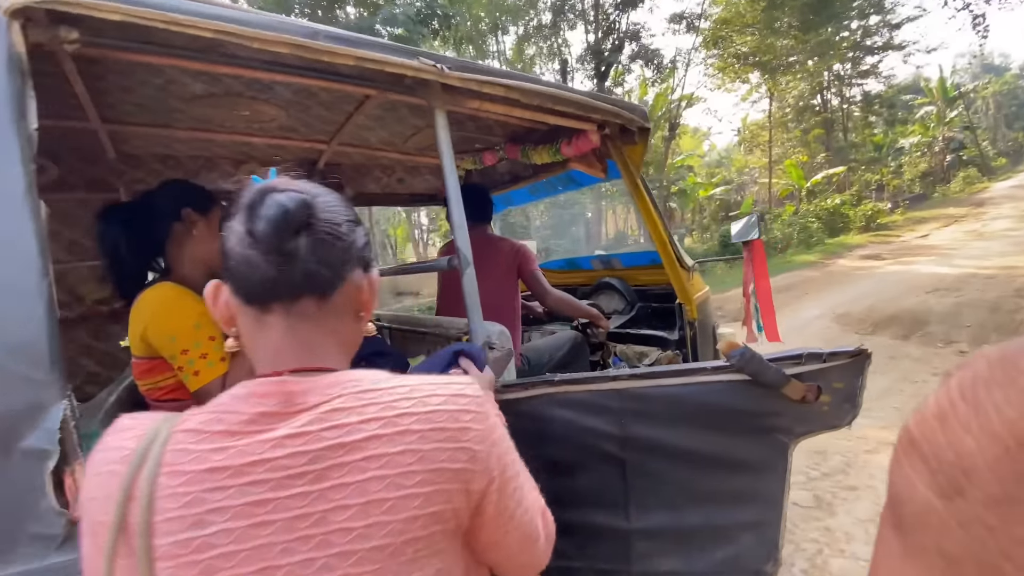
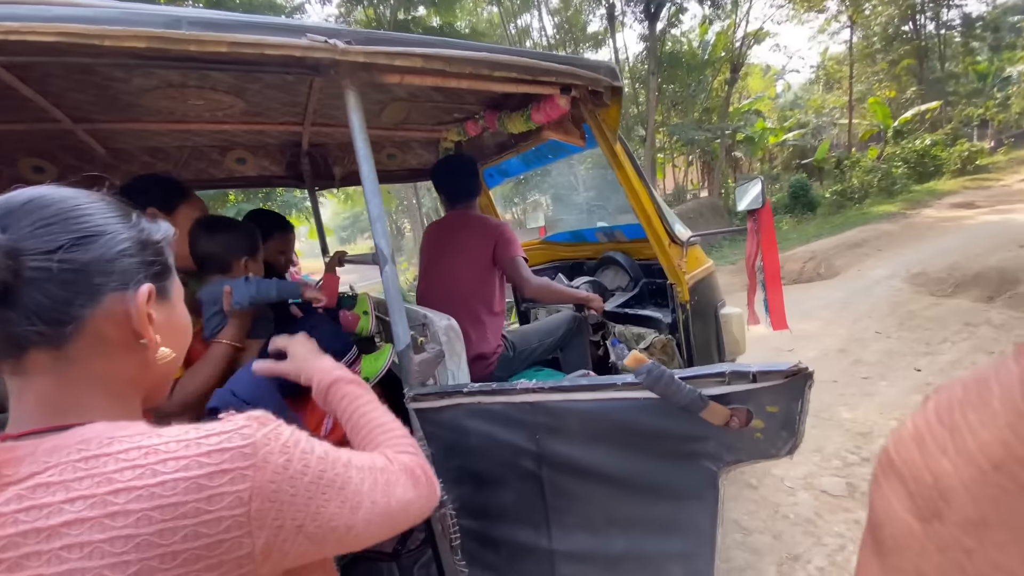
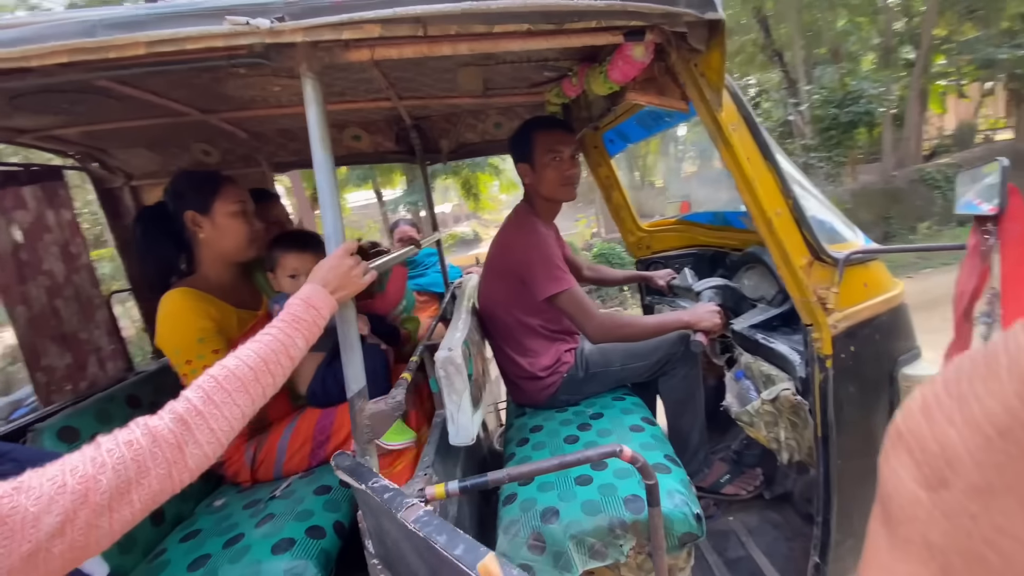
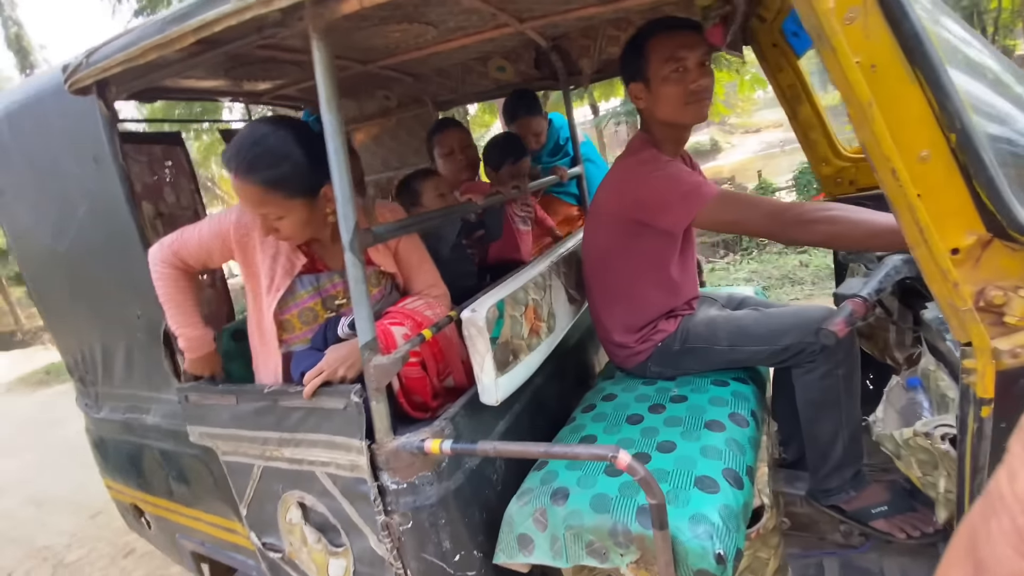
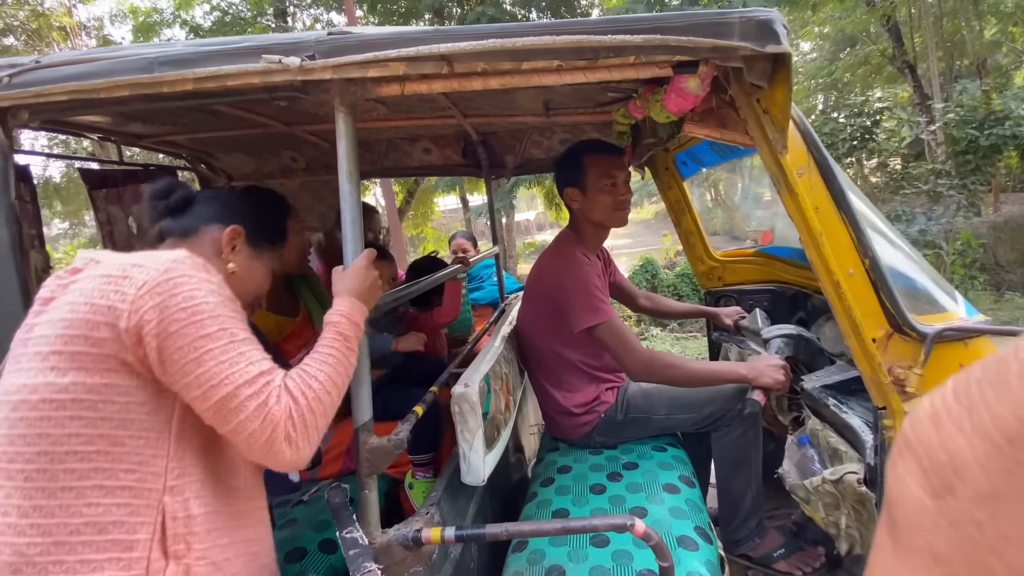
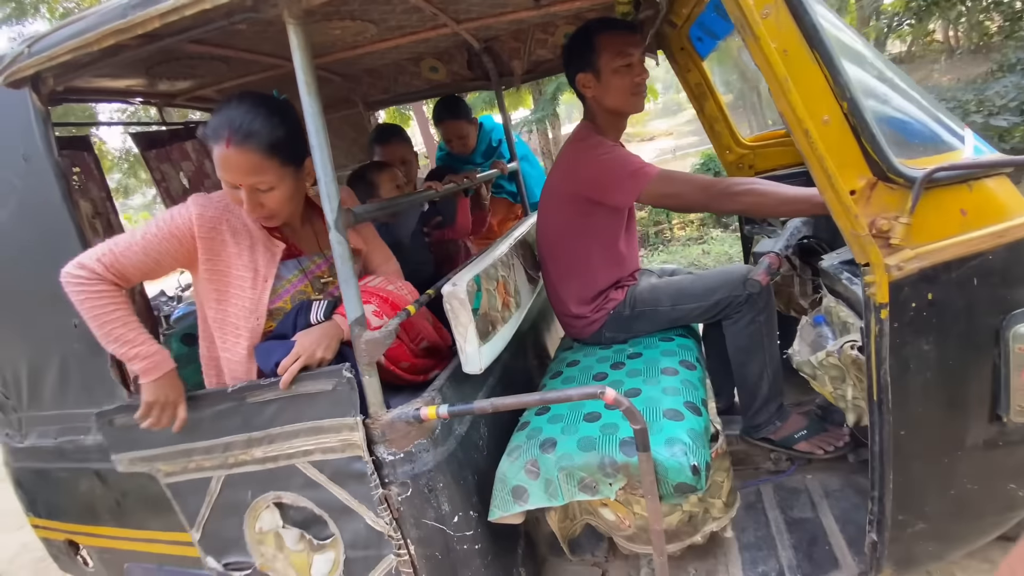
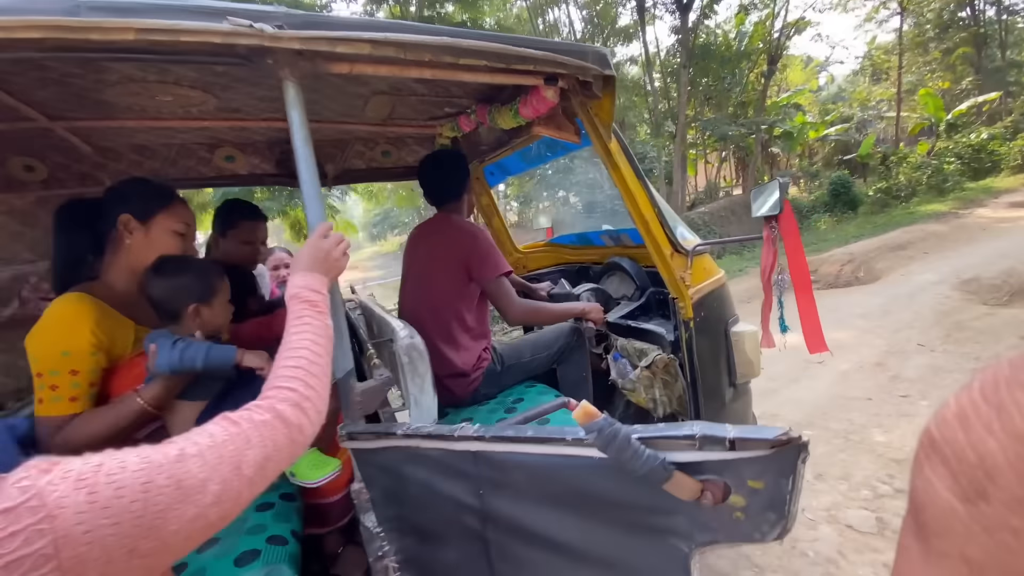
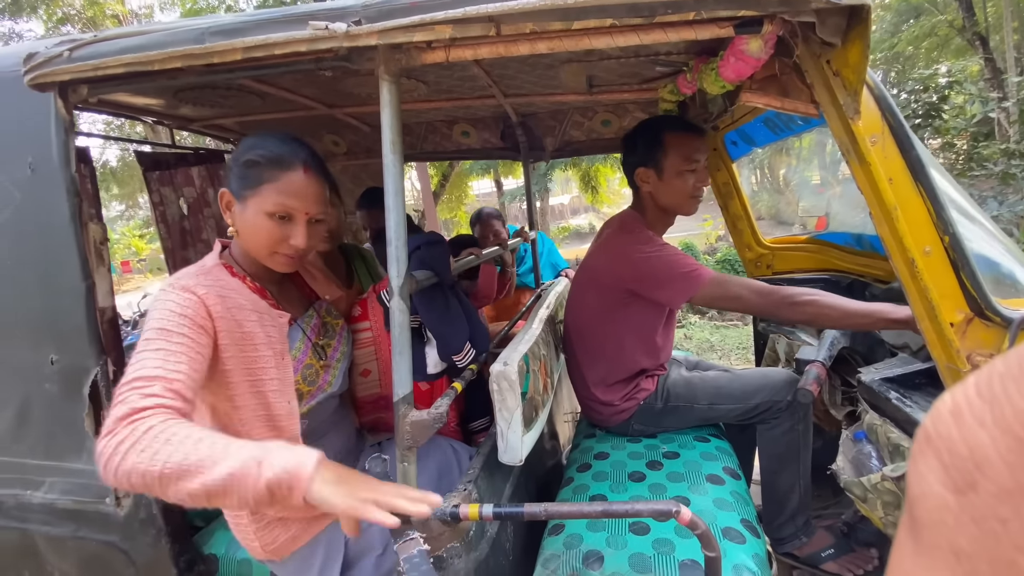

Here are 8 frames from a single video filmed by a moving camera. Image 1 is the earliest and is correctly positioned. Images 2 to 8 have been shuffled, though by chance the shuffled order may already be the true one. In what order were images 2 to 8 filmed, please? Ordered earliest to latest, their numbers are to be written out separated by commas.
2, 7, 3, 5, 8, 6, 4
